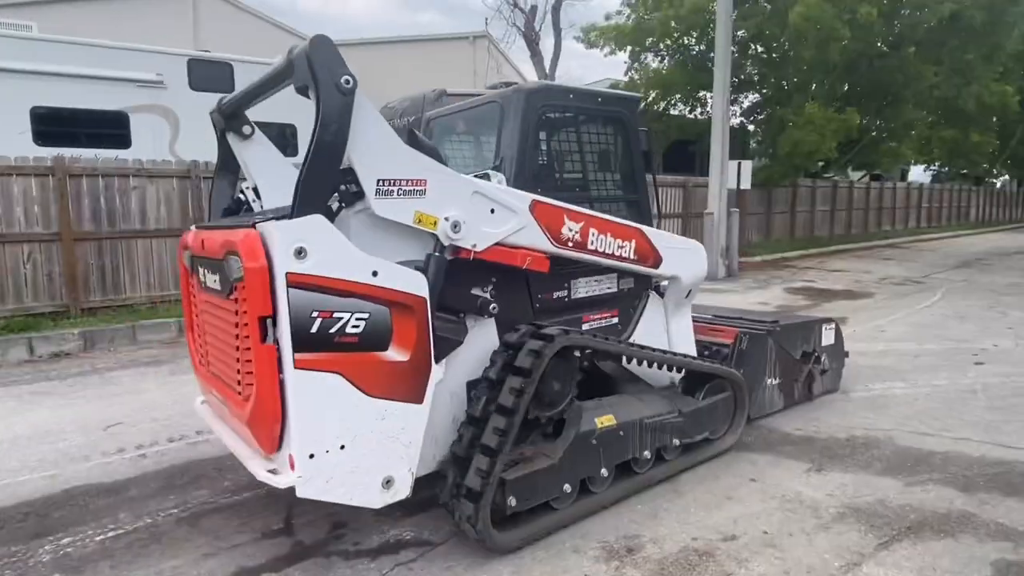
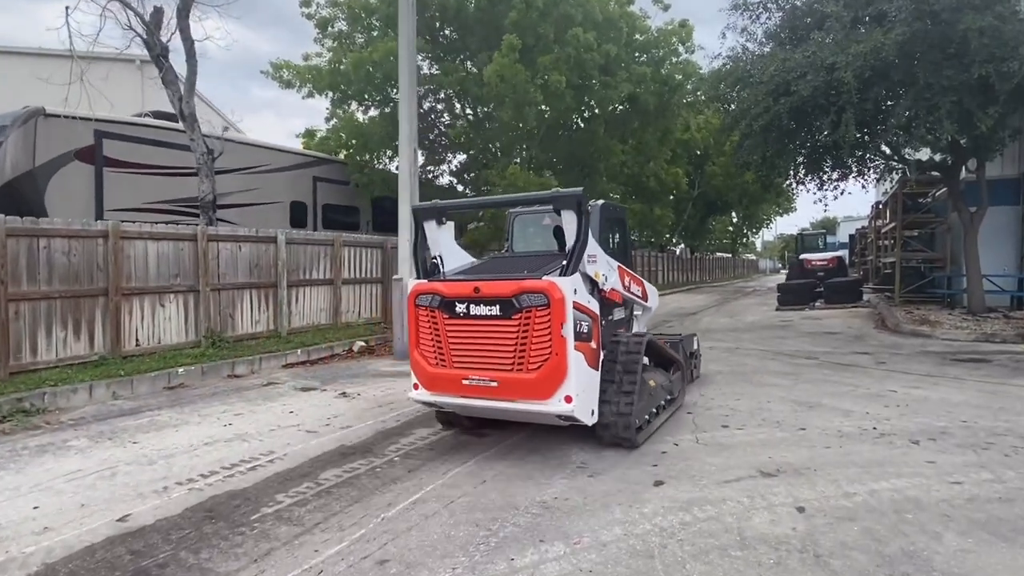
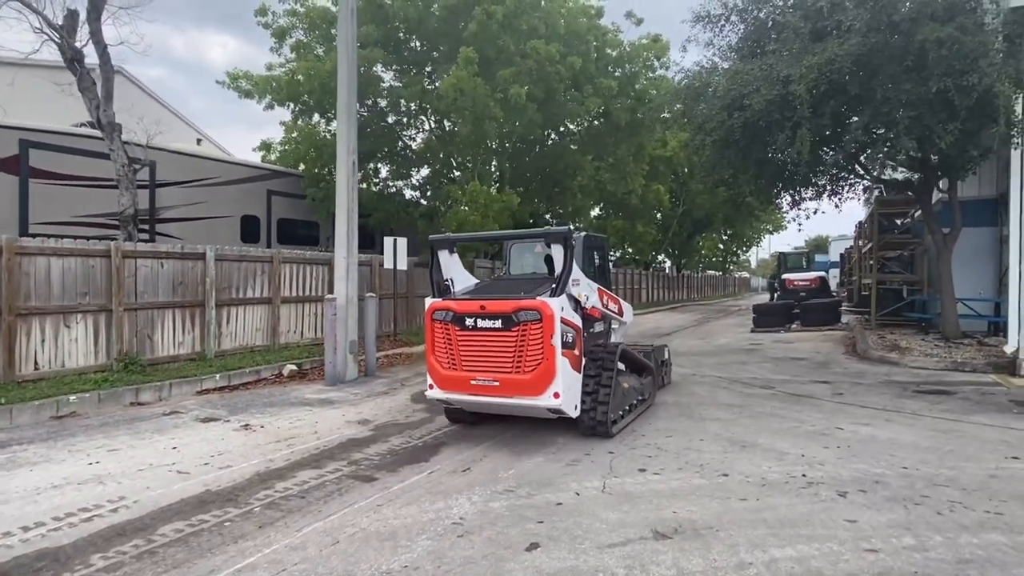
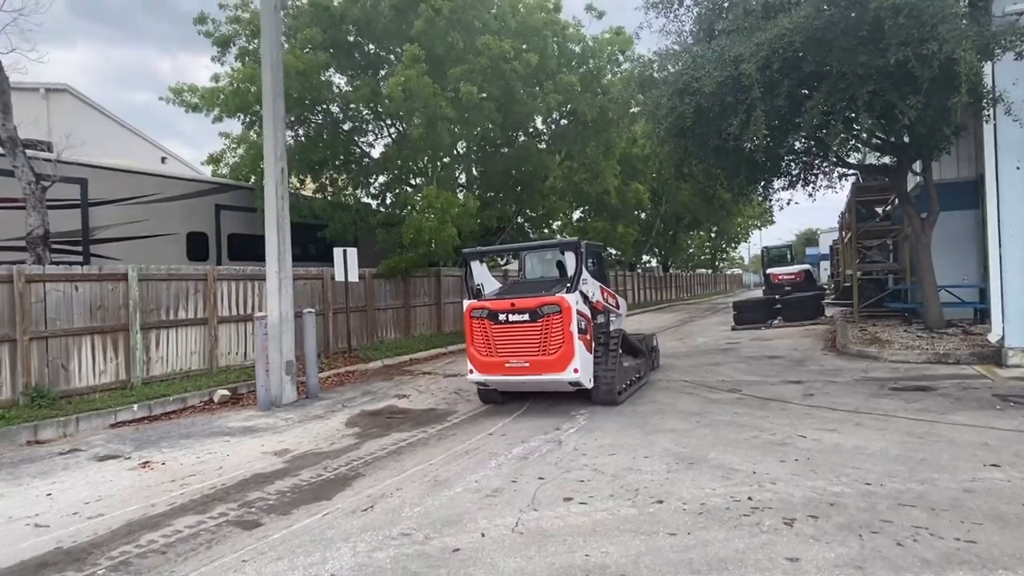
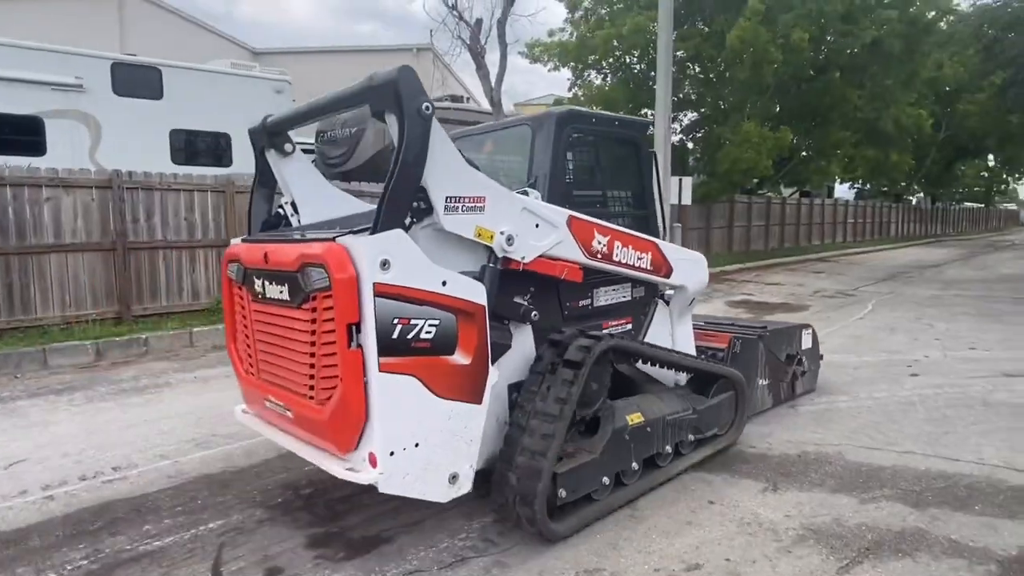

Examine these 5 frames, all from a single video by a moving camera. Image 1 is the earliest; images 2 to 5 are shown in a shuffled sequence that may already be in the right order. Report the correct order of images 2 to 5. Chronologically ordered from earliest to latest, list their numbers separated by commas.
5, 2, 3, 4
